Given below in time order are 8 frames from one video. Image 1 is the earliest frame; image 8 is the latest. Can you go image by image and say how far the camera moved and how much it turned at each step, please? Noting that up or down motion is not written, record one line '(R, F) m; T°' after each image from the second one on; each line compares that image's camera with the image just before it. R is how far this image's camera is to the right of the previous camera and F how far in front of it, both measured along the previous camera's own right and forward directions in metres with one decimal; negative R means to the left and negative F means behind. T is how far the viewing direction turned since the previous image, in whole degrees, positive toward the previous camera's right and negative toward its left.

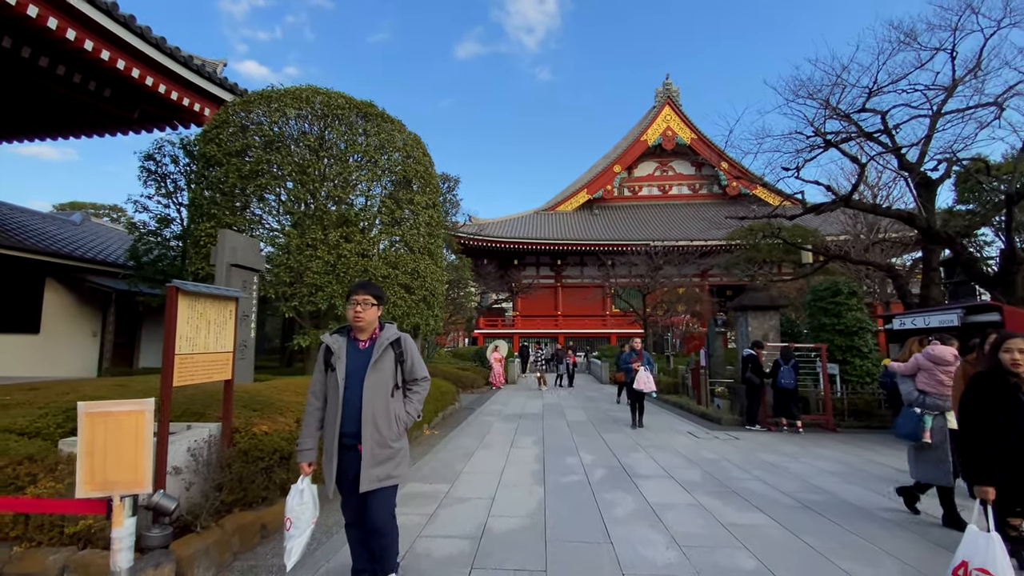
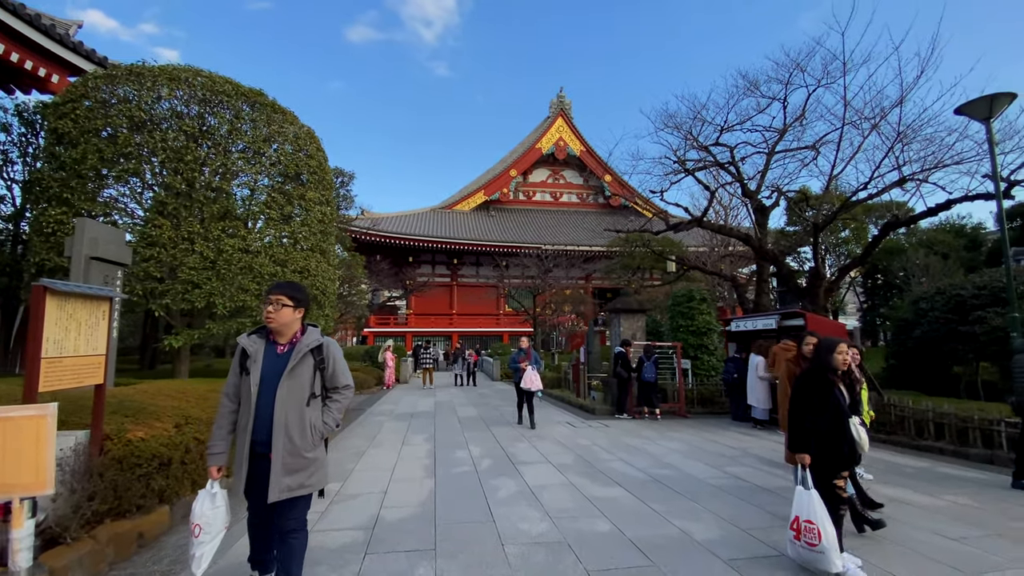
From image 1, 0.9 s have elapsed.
(0.0, -0.3) m; +13°
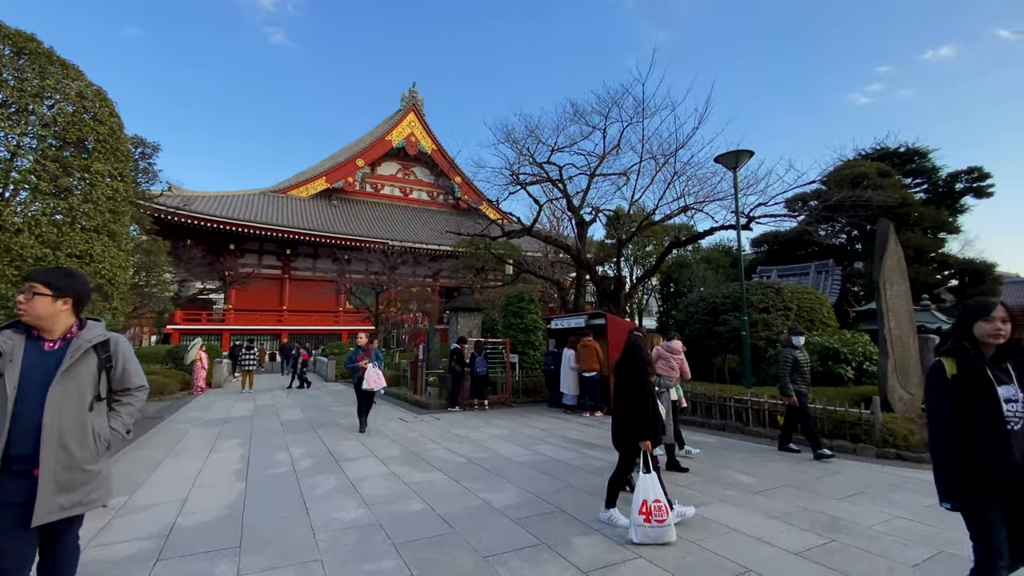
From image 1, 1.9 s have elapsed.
(+0.1, -0.3) m; +18°
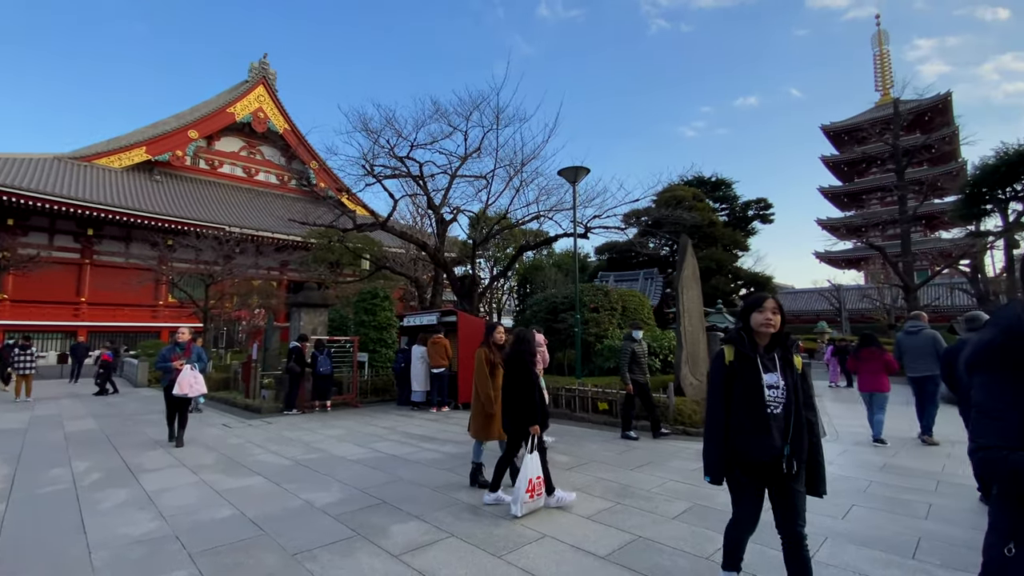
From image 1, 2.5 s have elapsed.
(+0.2, -0.2) m; +16°
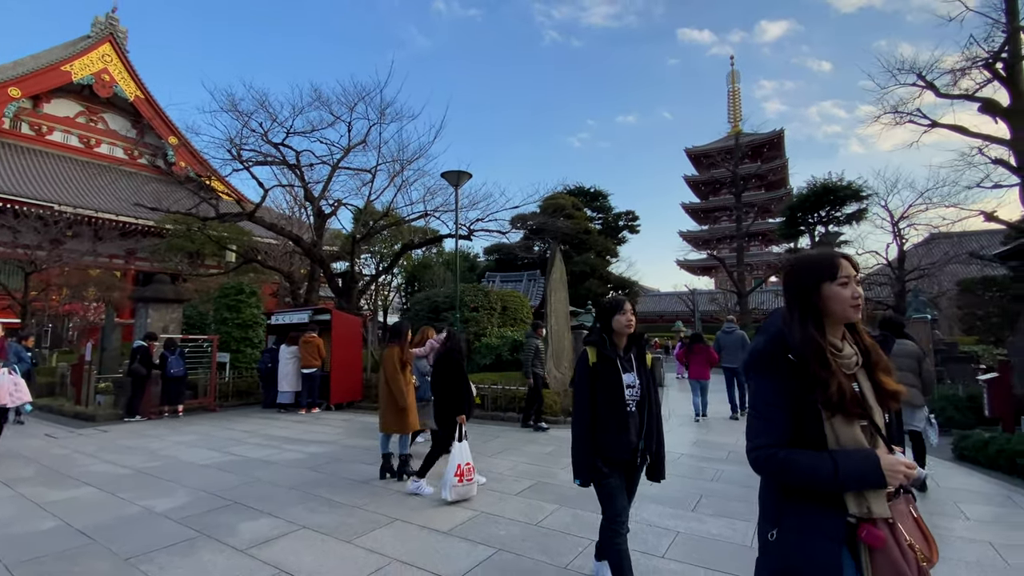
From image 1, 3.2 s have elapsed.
(+0.2, -0.3) m; +13°
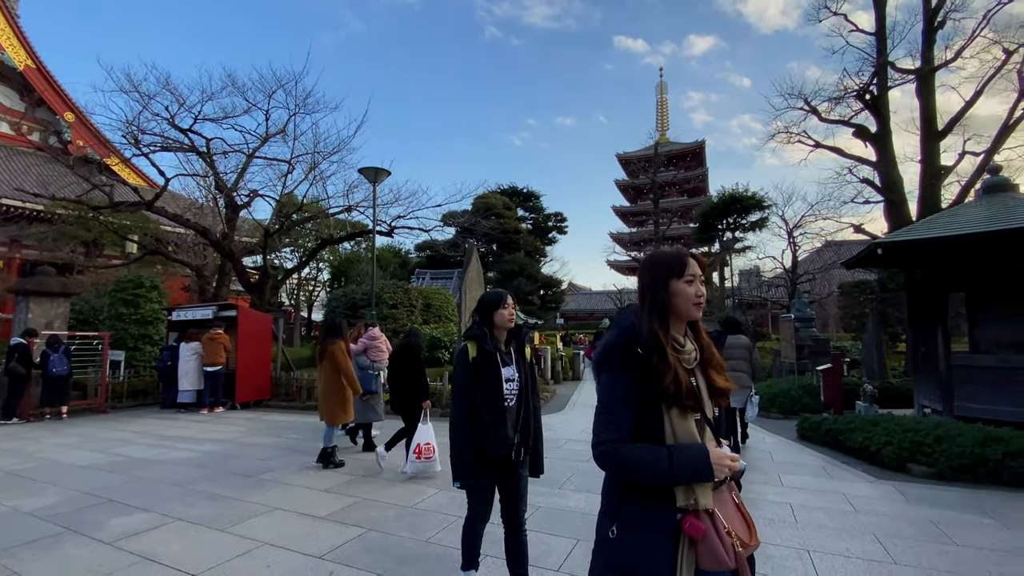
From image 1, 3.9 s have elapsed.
(+0.4, -0.3) m; +7°
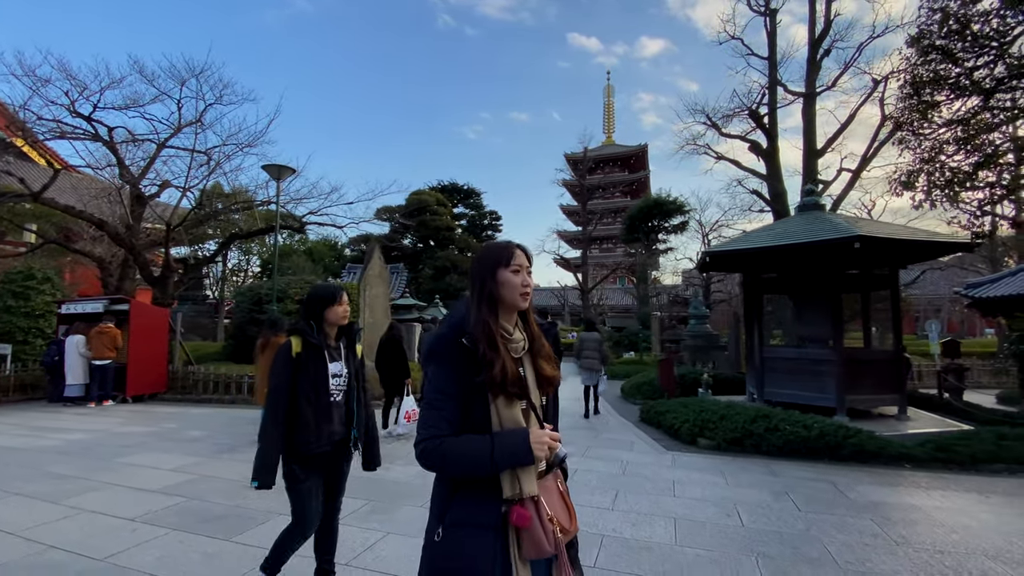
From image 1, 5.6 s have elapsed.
(+1.1, -0.7) m; +6°
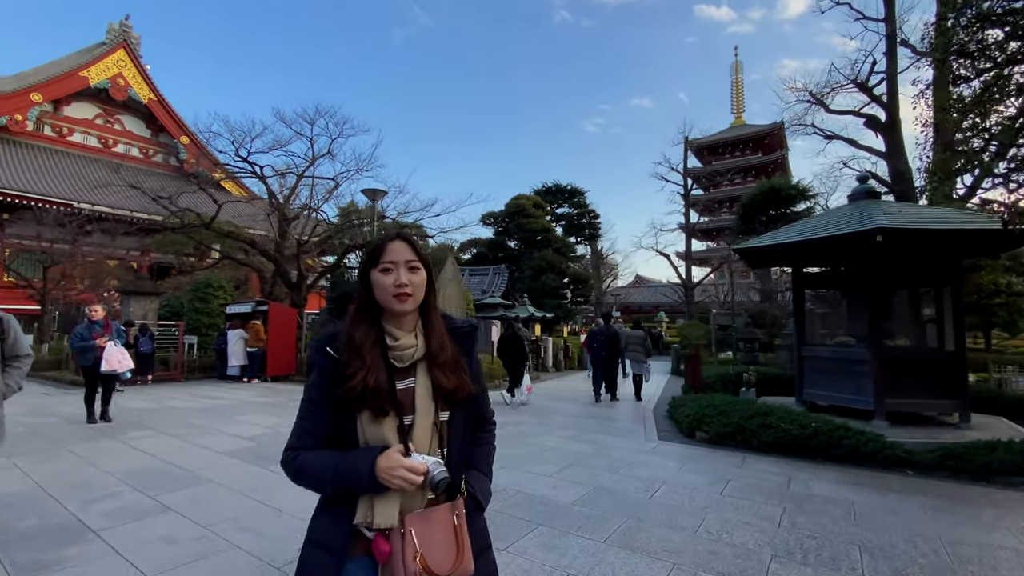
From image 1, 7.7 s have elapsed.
(+1.6, -0.7) m; -15°
